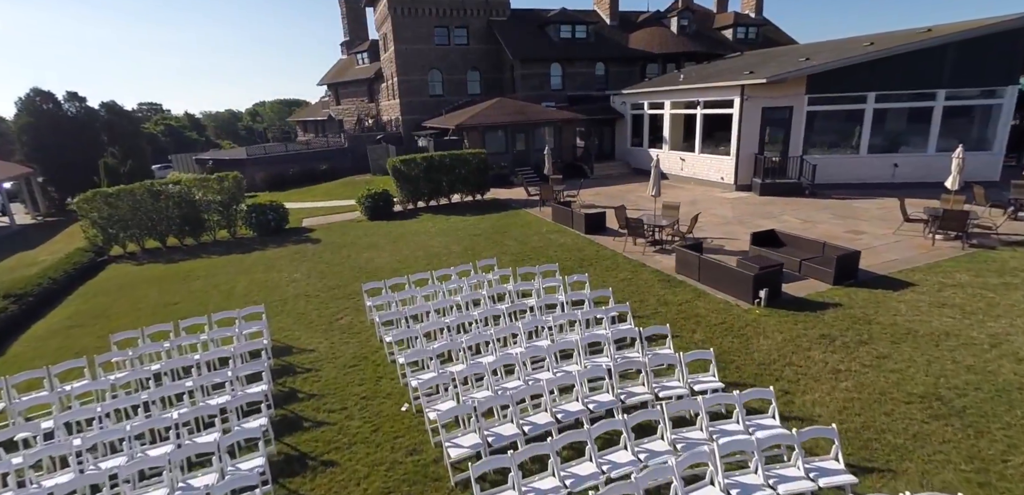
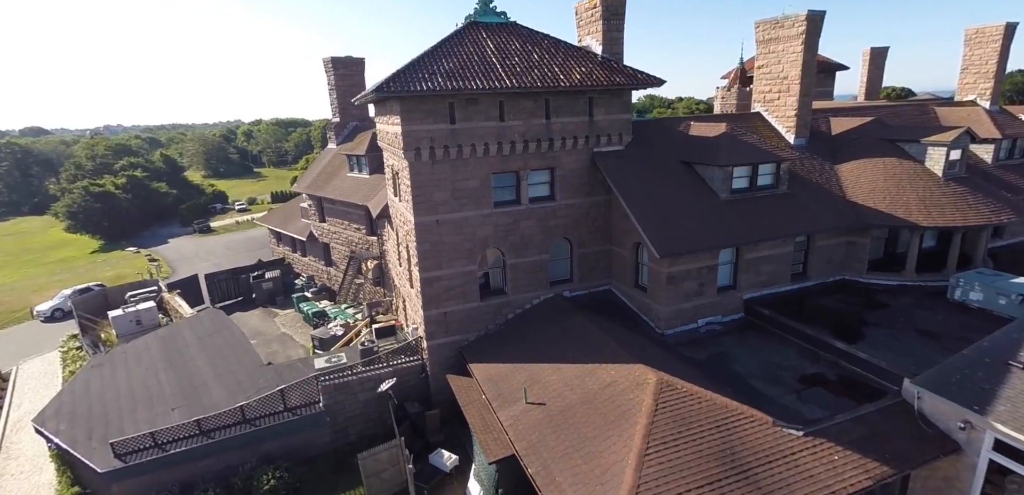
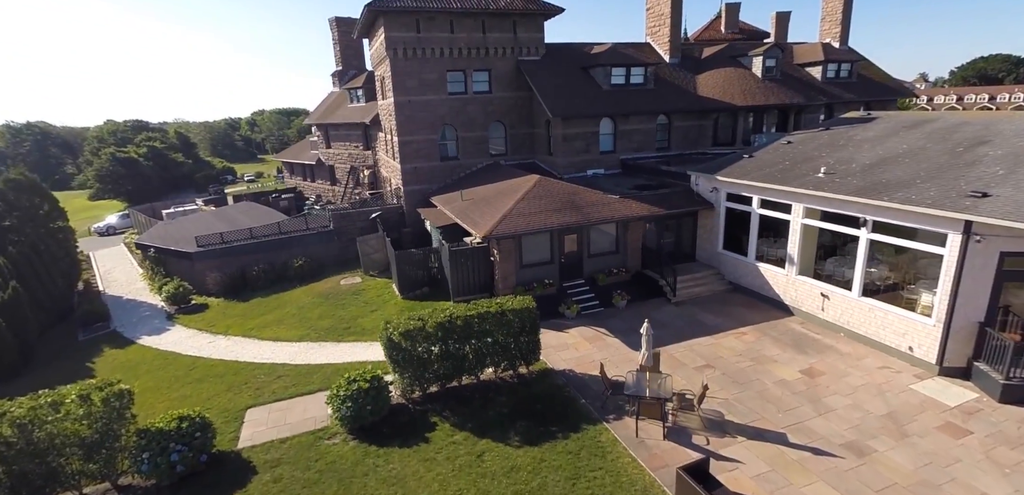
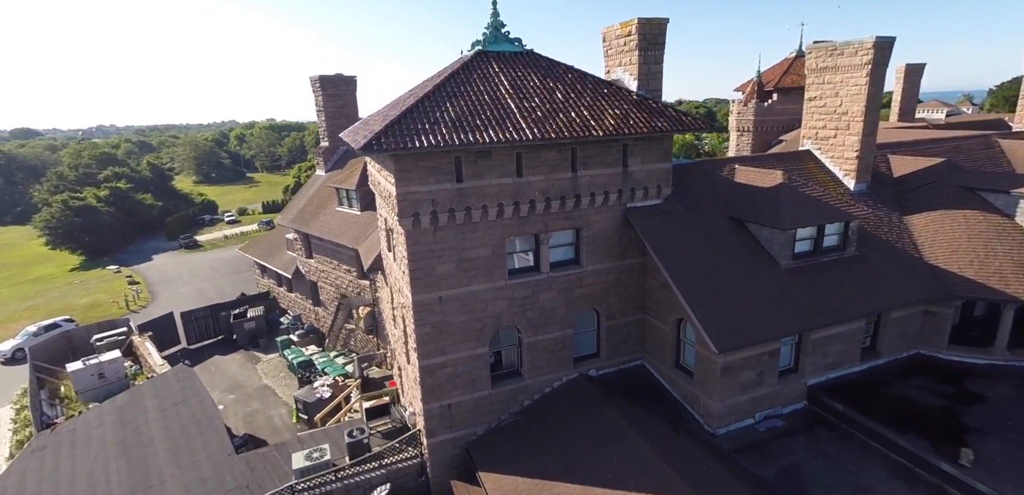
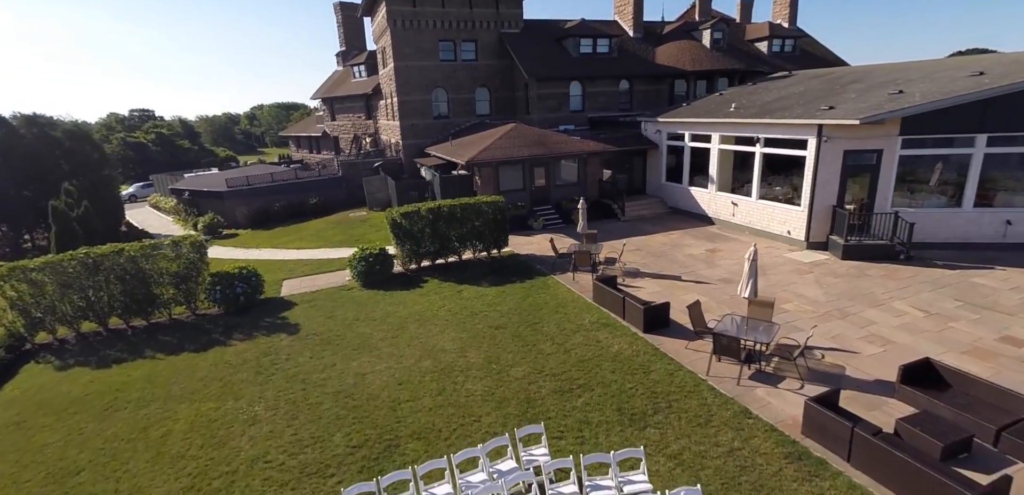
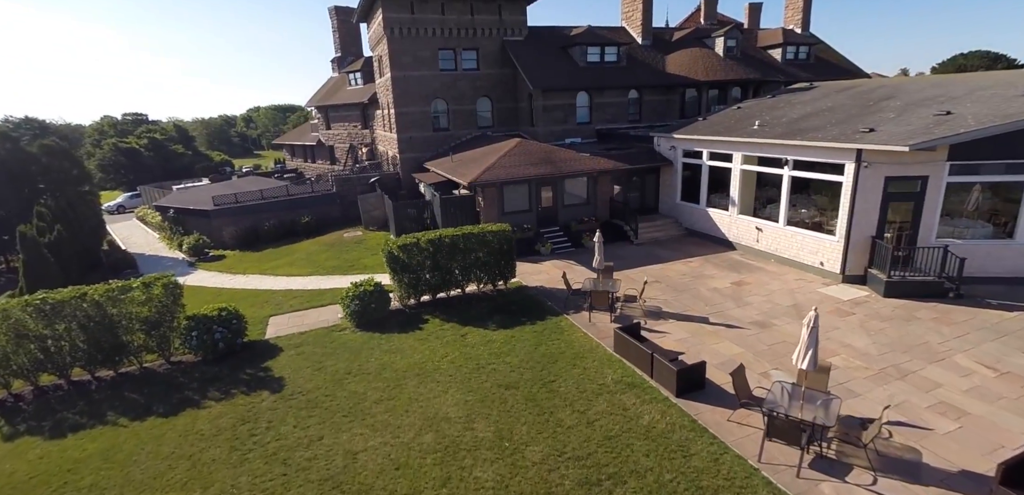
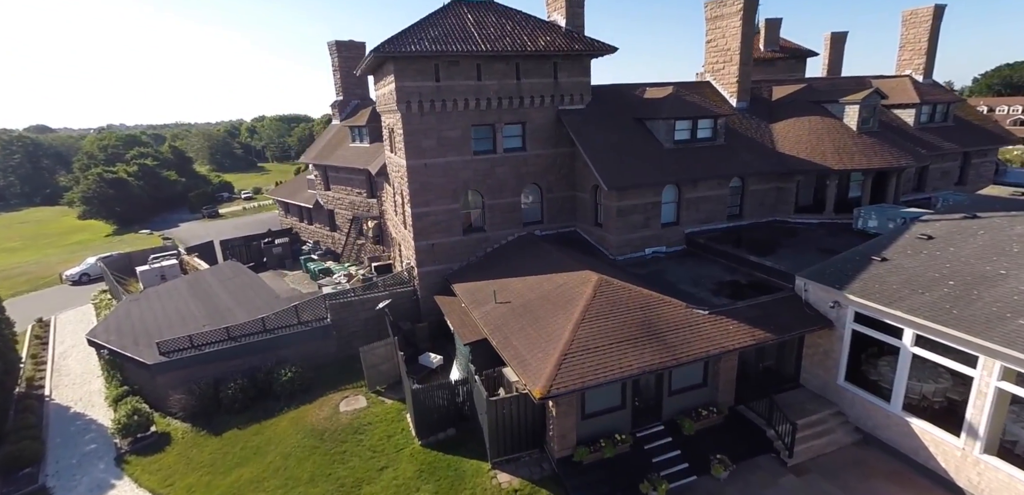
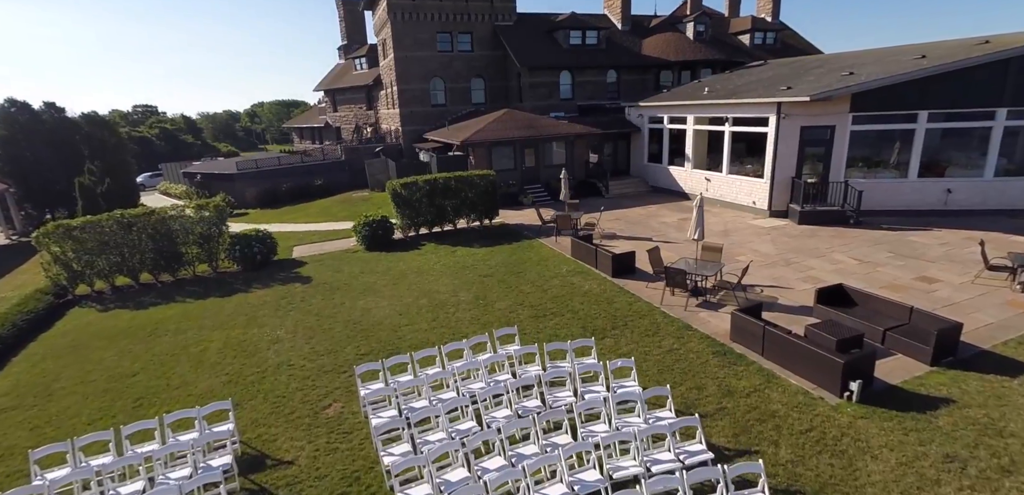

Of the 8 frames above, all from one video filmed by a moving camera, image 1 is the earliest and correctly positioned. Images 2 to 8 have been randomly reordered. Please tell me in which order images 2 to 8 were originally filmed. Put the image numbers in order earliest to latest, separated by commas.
8, 5, 6, 3, 7, 2, 4
